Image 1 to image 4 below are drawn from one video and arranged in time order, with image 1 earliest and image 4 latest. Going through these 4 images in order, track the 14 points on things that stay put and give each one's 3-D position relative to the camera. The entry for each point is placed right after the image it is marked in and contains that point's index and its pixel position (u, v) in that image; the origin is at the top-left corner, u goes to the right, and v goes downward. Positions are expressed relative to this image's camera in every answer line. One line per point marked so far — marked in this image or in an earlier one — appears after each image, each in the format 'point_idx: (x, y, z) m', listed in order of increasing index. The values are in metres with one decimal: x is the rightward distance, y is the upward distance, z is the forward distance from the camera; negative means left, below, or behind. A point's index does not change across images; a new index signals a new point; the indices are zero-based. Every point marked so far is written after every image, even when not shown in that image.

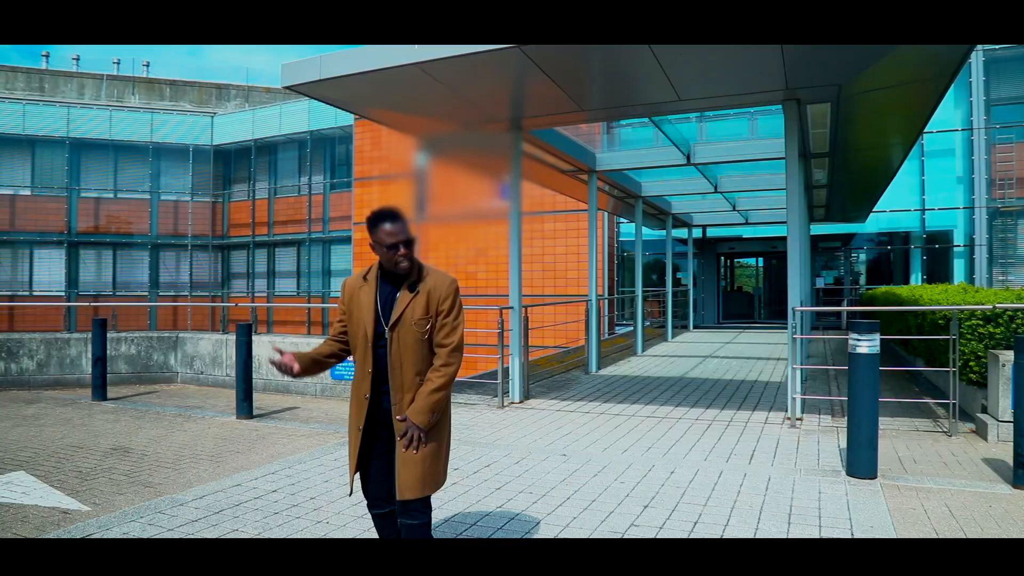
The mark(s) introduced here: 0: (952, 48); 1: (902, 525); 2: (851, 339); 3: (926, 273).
0: (+3.9, +2.2, +5.8) m
1: (+2.3, -1.4, +3.8) m
2: (+2.6, -0.4, +5.0) m
3: (+12.0, +0.5, +19.3) m
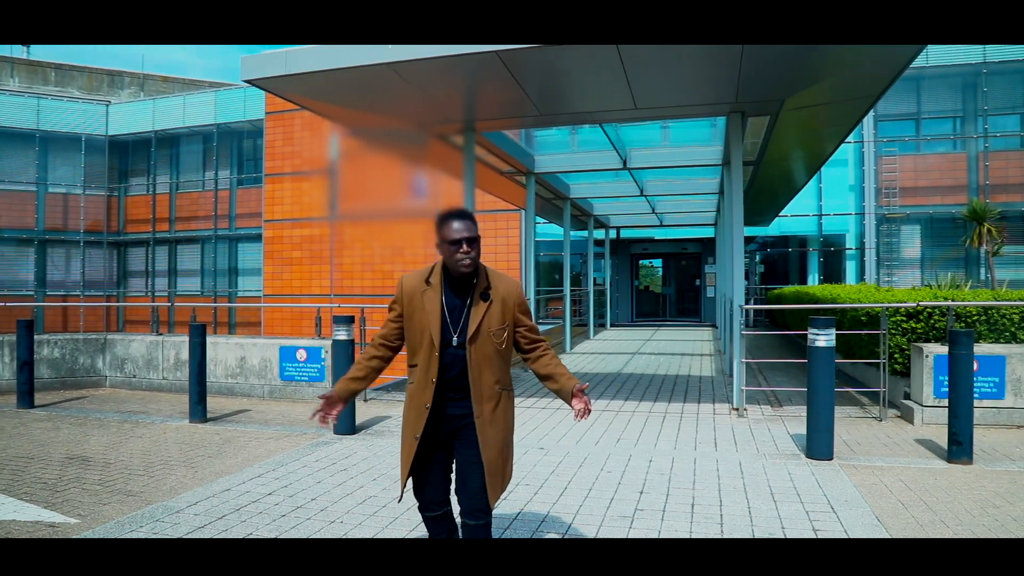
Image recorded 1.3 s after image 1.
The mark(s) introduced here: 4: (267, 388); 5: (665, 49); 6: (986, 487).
0: (+3.7, +2.3, +6.5) m
1: (+2.4, -1.4, +4.3) m
2: (+2.5, -0.4, +5.5) m
3: (+9.8, +0.5, +21.0) m
4: (-3.2, -1.3, +8.5) m
5: (+1.5, +2.3, +6.4) m
6: (+3.3, -1.4, +4.5) m
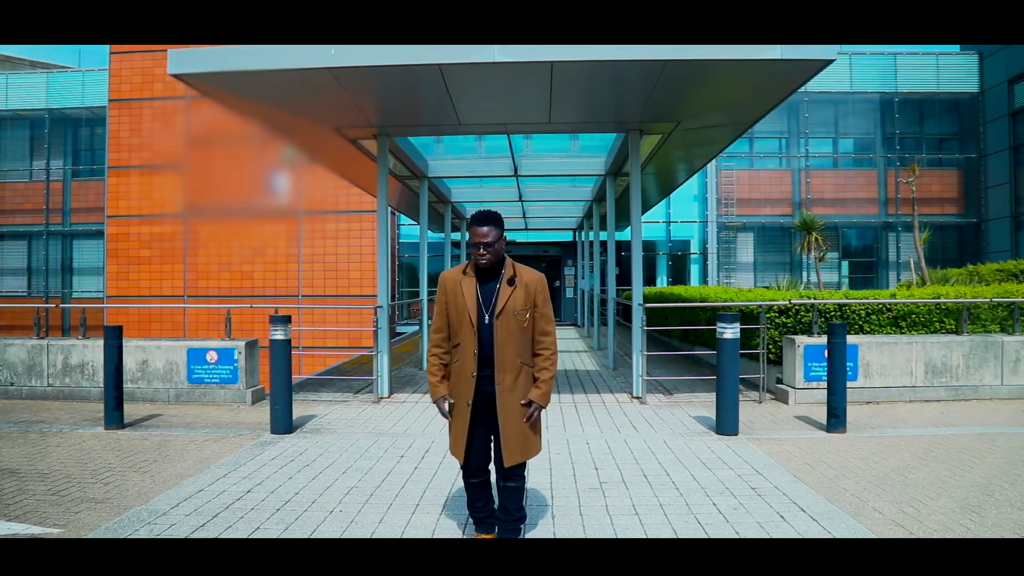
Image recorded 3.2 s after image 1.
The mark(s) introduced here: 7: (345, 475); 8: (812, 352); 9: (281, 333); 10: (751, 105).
0: (+3.0, +2.2, +7.6) m
1: (+2.1, -1.4, +5.2) m
2: (+2.0, -0.4, +6.4) m
3: (+5.7, +0.4, +23.1) m
4: (-4.2, -1.3, +8.1) m
5: (+0.8, +2.3, +7.1) m
6: (+3.0, -1.4, +5.6) m
7: (-1.3, -1.4, +4.9) m
8: (+3.5, -0.7, +7.5) m
9: (-2.3, -0.4, +6.4) m
10: (+2.9, +2.3, +8.1) m
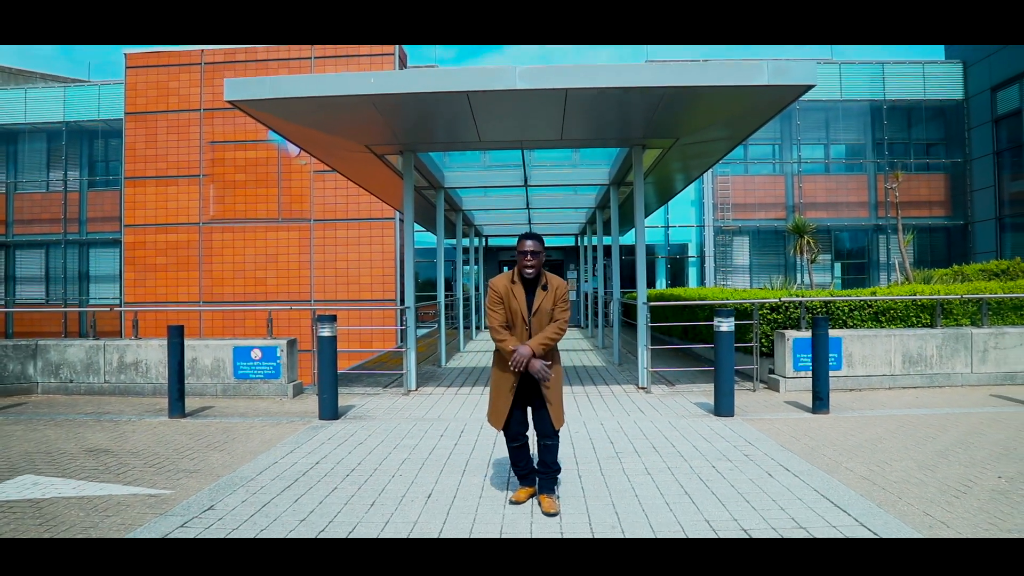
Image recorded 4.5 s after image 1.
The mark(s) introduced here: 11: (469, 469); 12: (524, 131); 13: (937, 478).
0: (+3.2, +2.3, +8.4) m
1: (+2.4, -1.4, +6.0) m
2: (+2.3, -0.4, +7.2) m
3: (+5.9, +0.4, +23.9) m
4: (-4.0, -1.4, +8.8) m
5: (+1.0, +2.3, +7.9) m
6: (+3.2, -1.3, +6.4) m
7: (-1.0, -1.4, +5.7) m
8: (+3.7, -0.7, +8.3) m
9: (-2.1, -0.5, +7.2) m
10: (+3.1, +2.3, +8.9) m
11: (-0.3, -1.4, +5.0) m
12: (+0.2, +2.4, +9.2) m
13: (+3.0, -1.3, +4.5) m
